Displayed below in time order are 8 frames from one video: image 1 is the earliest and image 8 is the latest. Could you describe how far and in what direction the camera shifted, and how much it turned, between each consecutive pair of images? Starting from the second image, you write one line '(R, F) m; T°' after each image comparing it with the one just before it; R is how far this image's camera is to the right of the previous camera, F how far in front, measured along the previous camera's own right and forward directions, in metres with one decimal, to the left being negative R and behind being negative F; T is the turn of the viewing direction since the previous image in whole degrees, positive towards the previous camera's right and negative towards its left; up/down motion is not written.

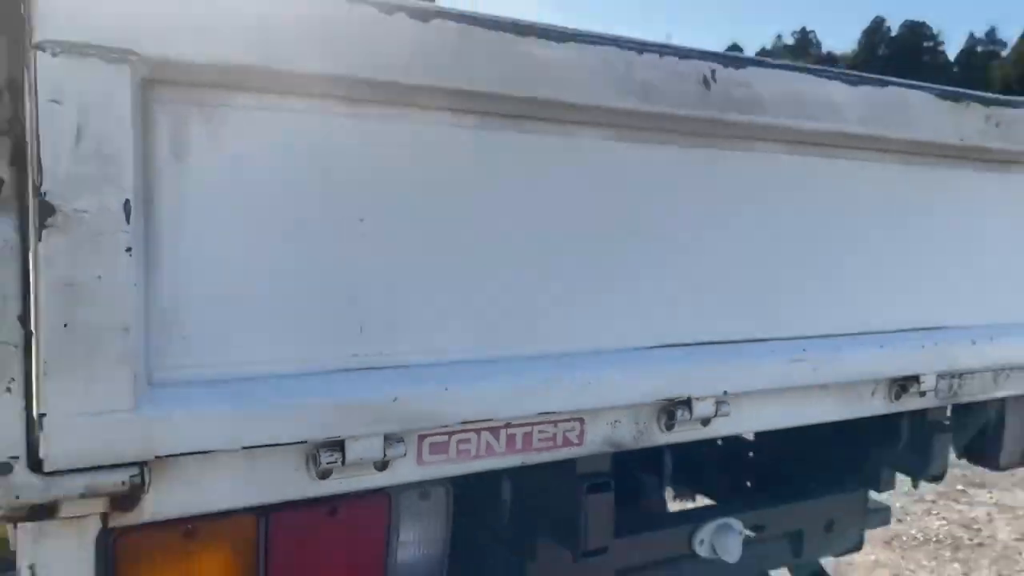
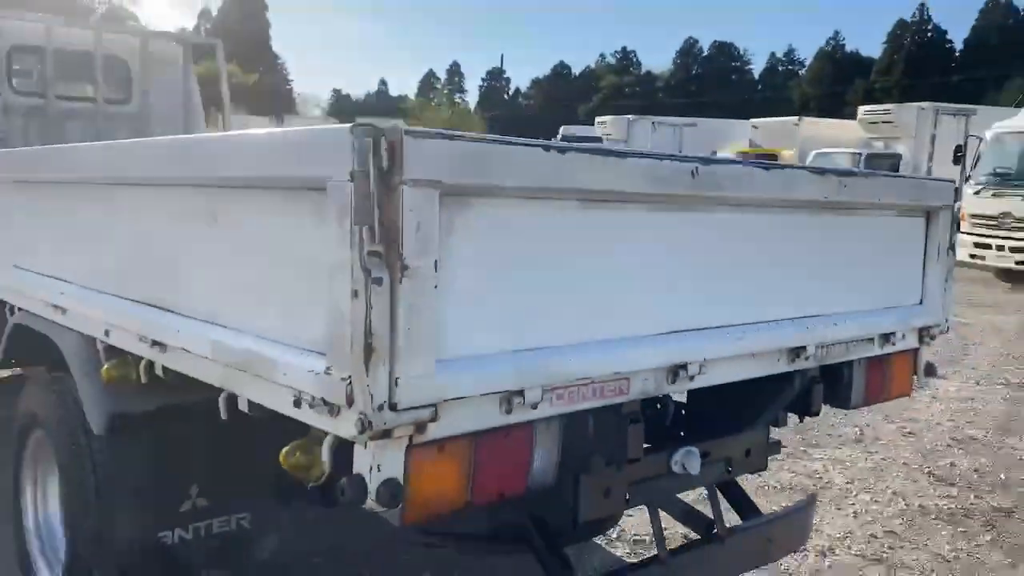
(-0.5, -0.7) m; +10°
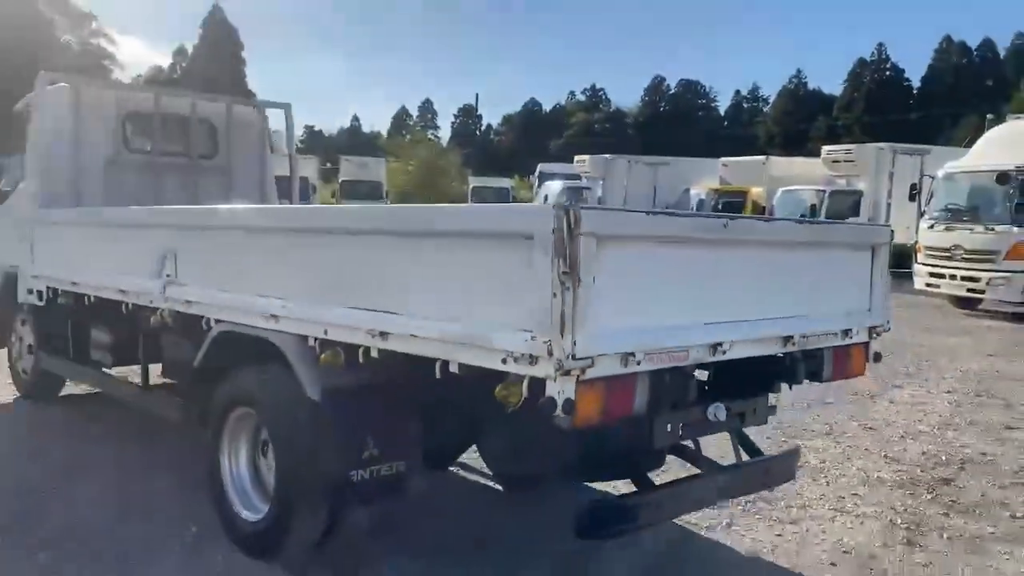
(-0.5, -1.3) m; +2°
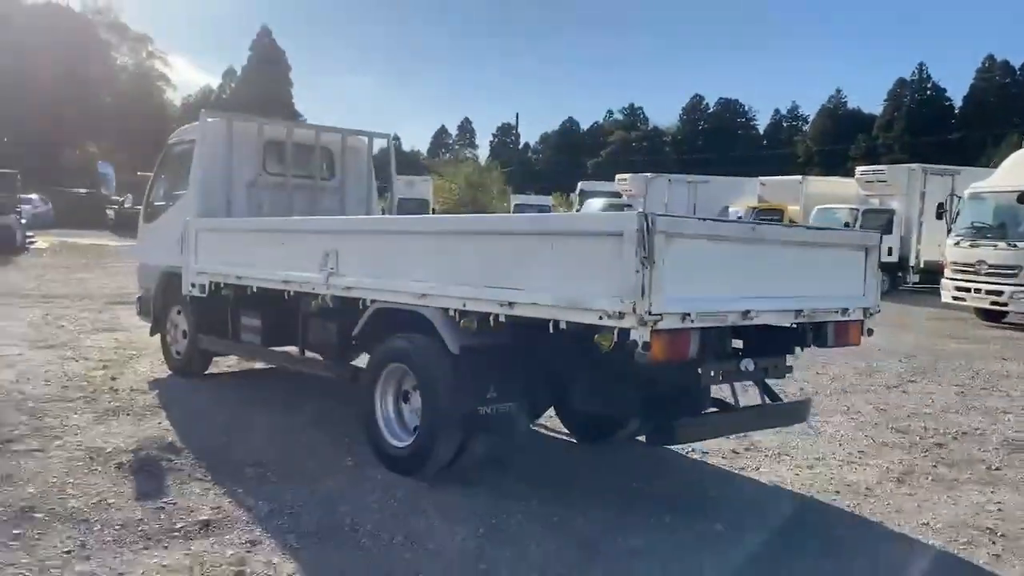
(-0.3, -1.5) m; -2°
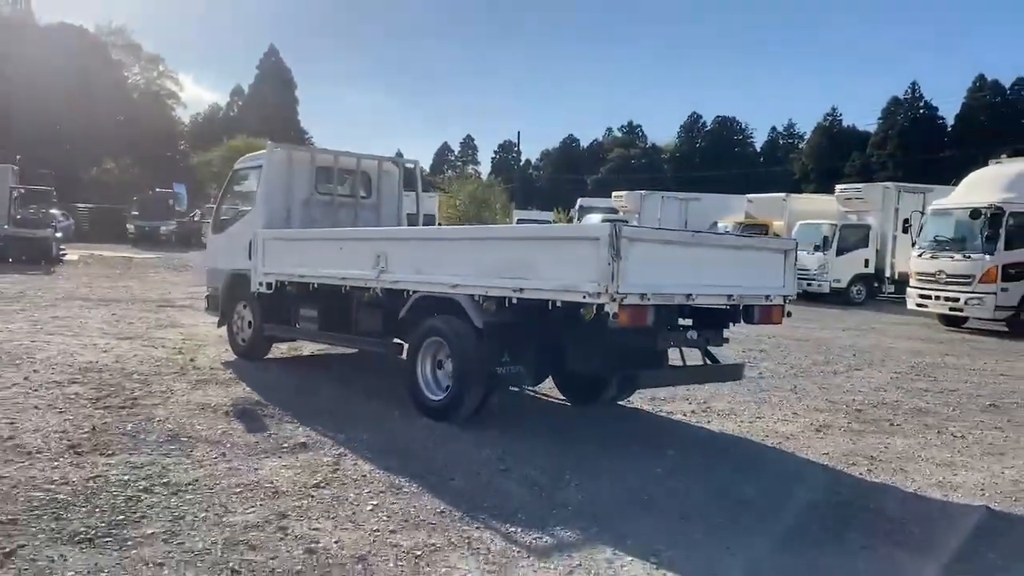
(-0.1, -2.0) m; 0°
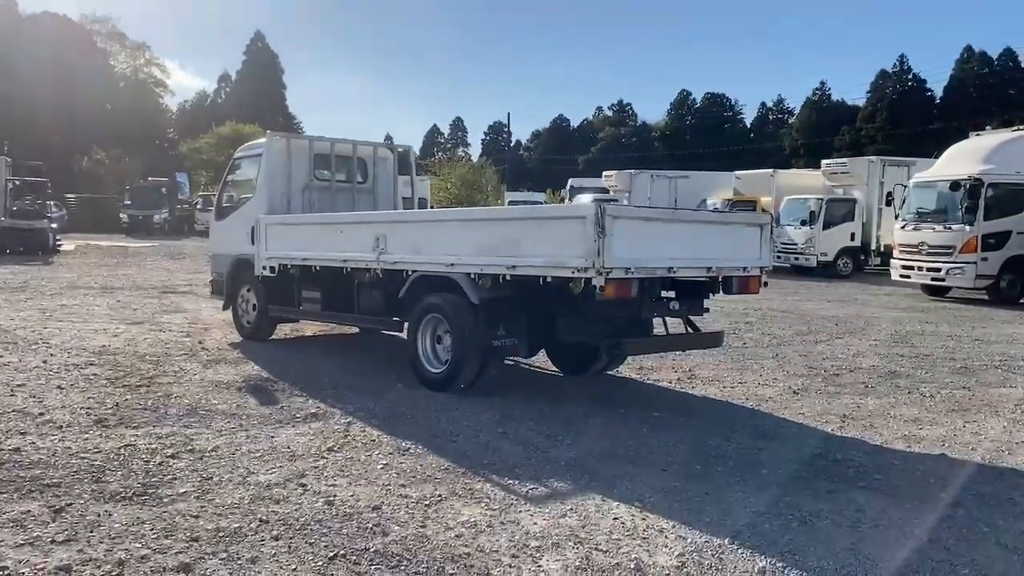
(0.0, -0.5) m; 0°
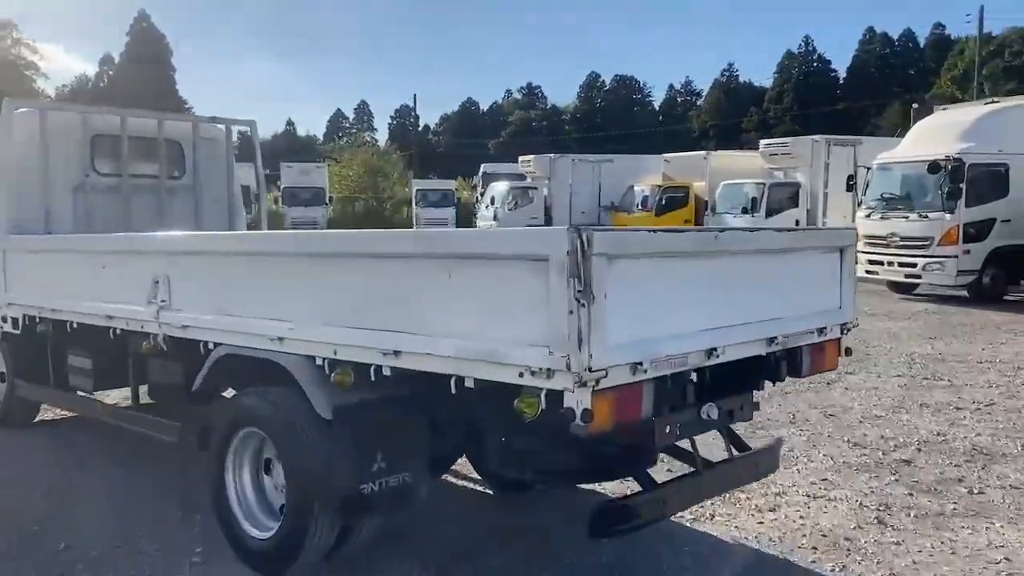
(+0.1, +3.8) m; +6°
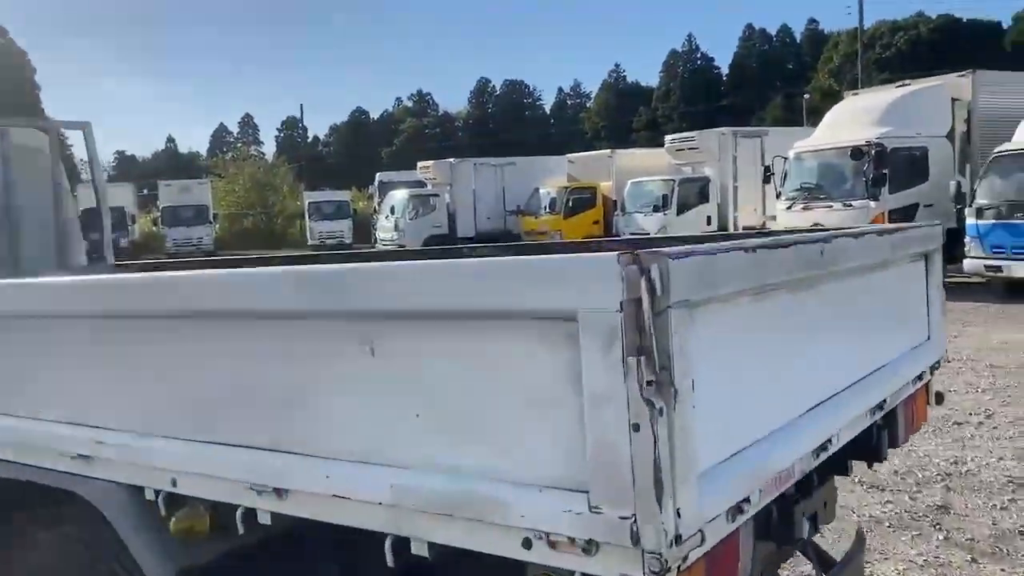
(-0.2, +1.6) m; +6°
